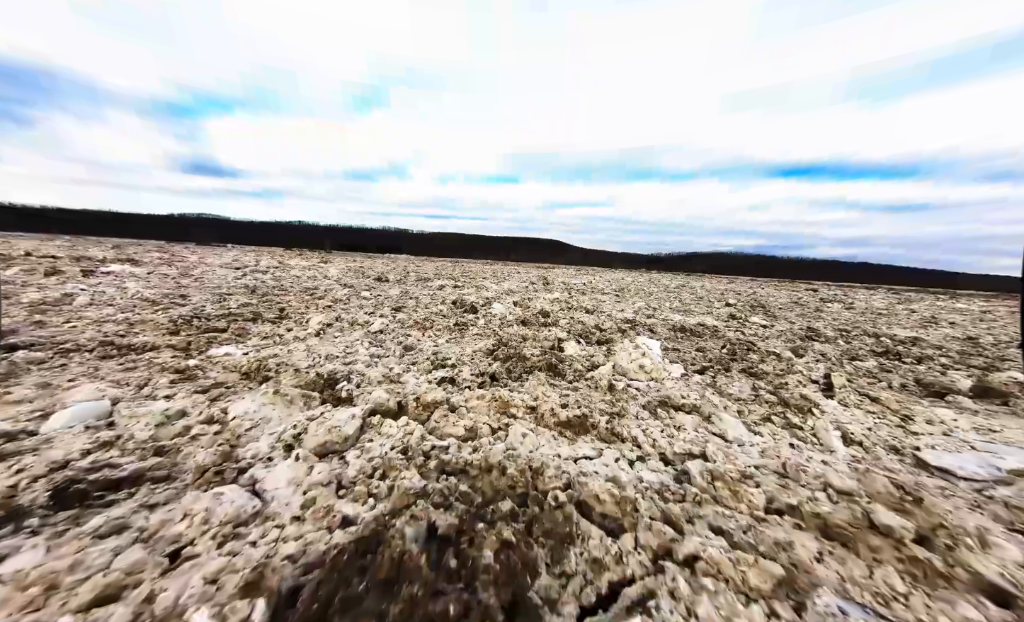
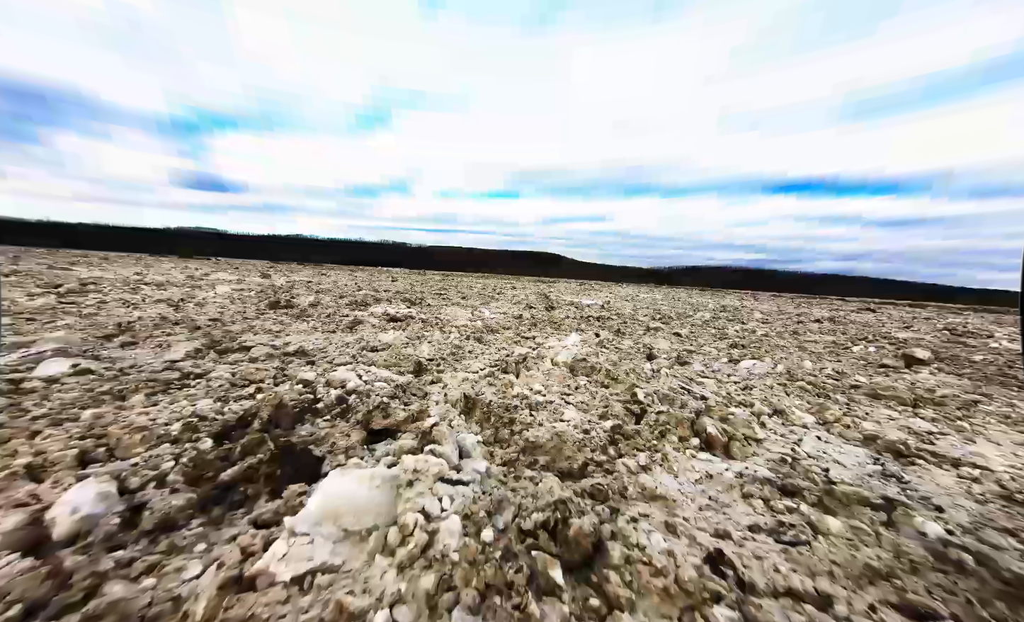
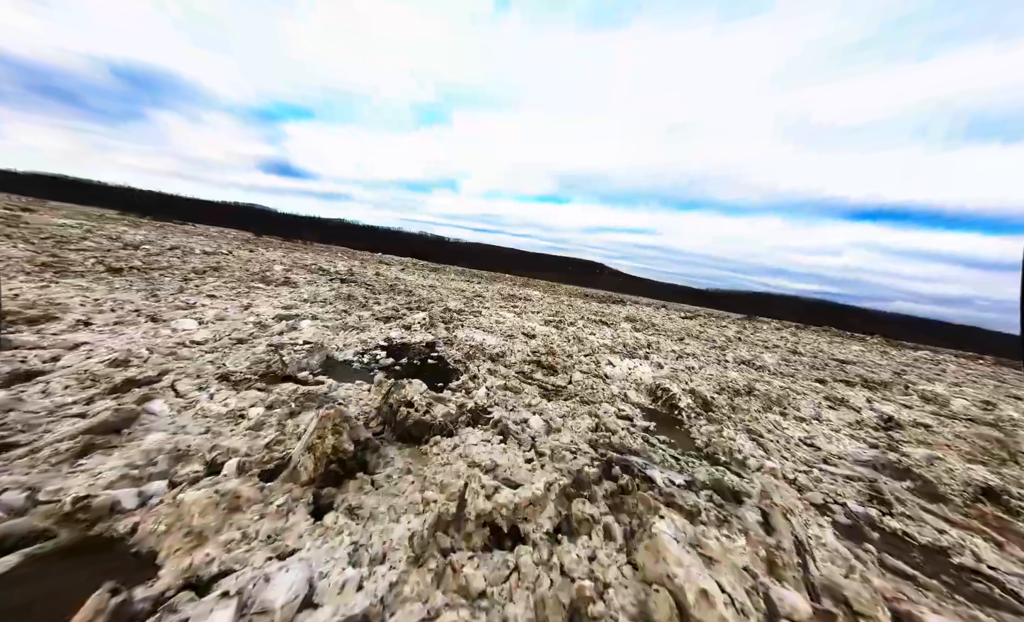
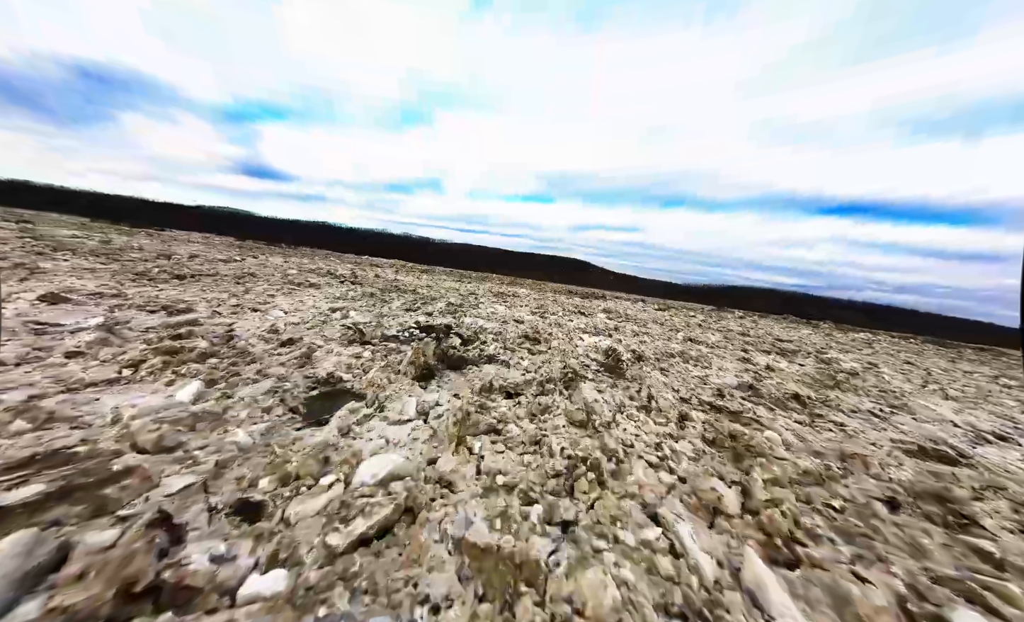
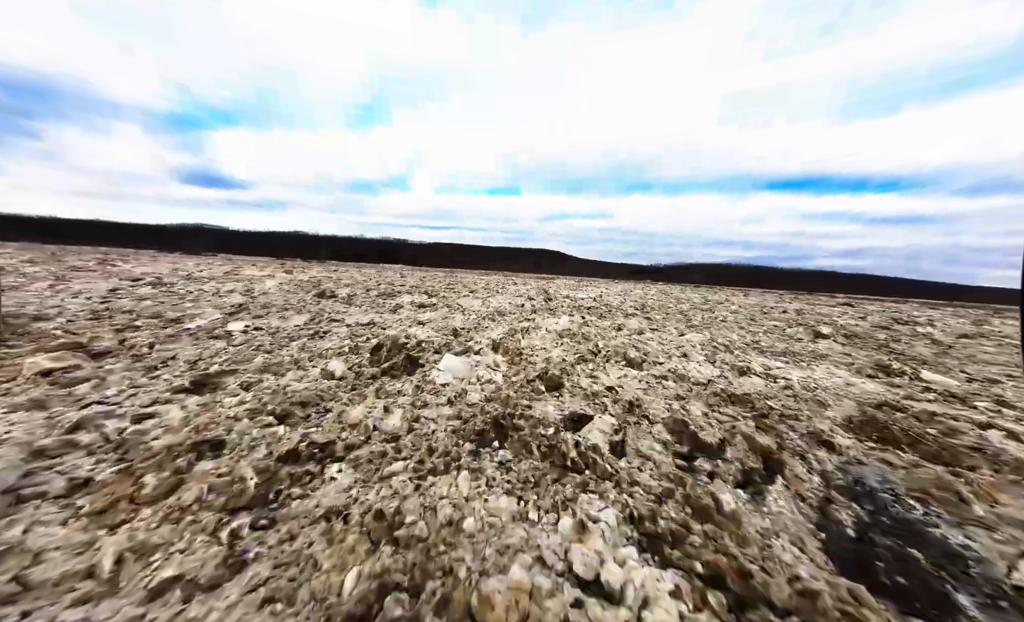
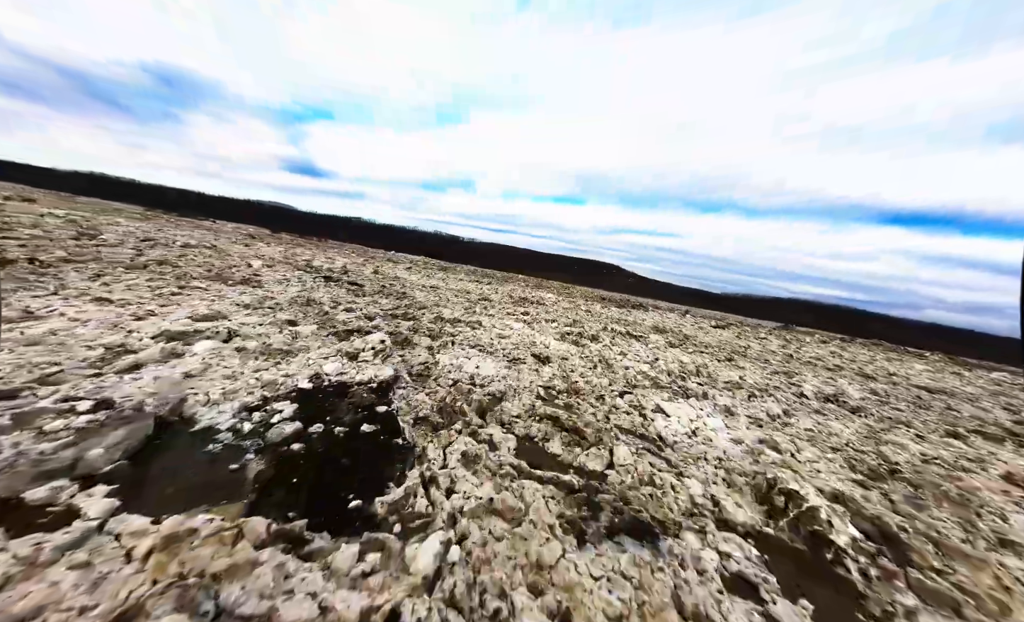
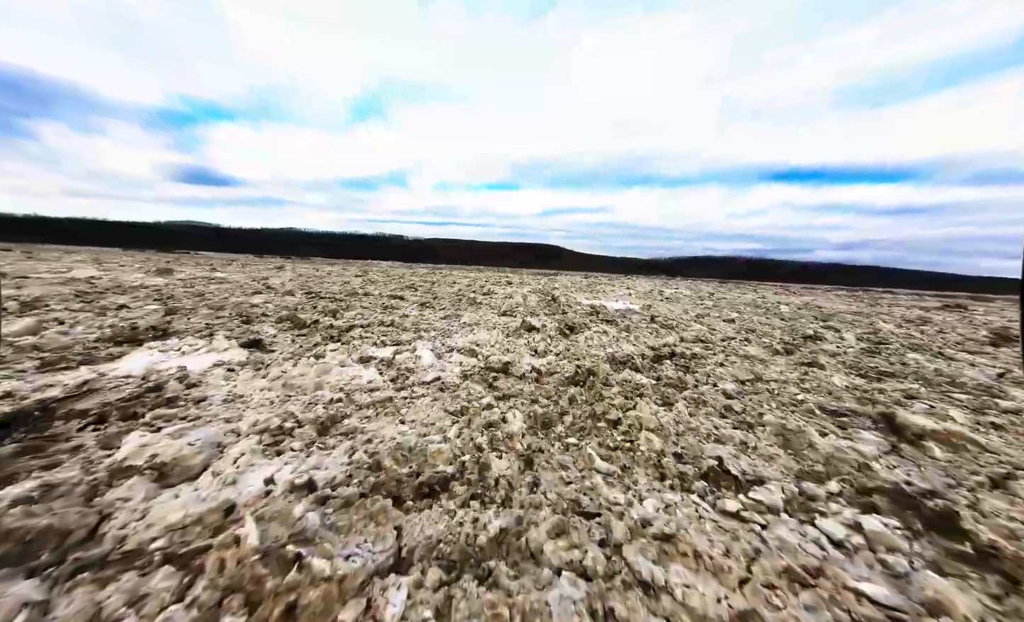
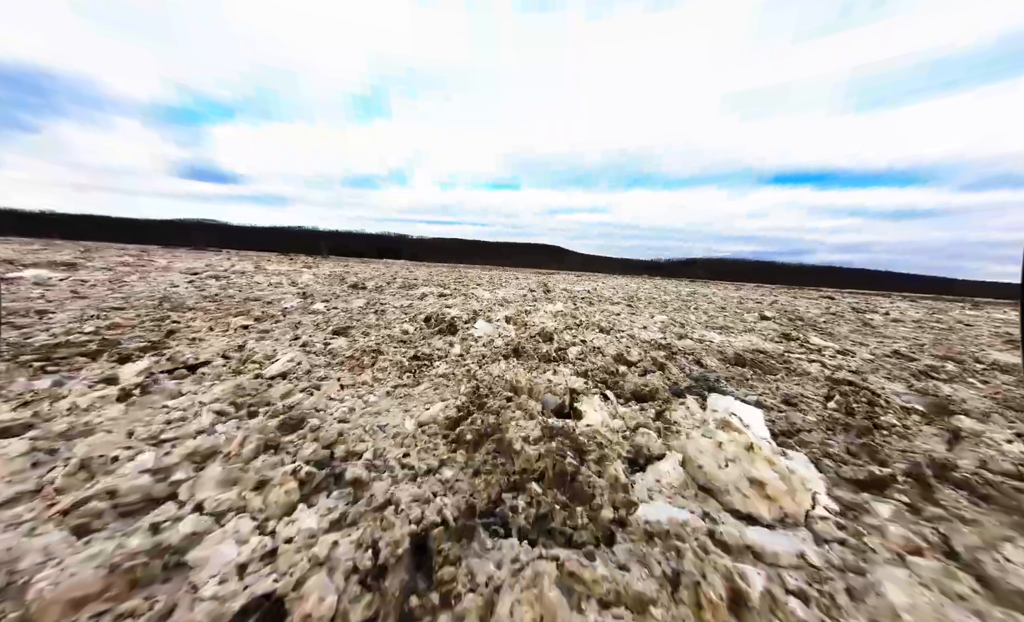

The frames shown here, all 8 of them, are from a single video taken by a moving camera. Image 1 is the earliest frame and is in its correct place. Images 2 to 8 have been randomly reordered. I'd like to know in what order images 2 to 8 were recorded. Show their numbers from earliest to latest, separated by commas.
8, 5, 2, 7, 4, 3, 6
